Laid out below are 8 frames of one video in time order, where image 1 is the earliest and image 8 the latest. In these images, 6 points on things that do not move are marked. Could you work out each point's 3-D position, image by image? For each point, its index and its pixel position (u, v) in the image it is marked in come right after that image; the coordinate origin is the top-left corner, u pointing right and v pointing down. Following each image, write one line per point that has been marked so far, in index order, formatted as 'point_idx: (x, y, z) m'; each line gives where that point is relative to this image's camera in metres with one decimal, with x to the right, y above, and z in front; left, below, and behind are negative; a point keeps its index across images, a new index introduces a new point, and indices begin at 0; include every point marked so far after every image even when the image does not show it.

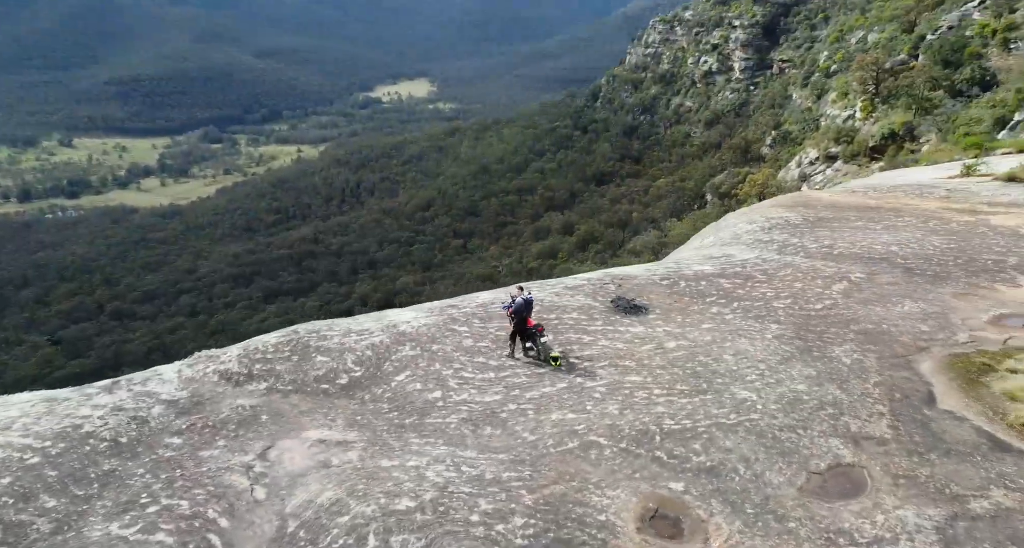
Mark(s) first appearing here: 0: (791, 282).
0: (+5.1, -0.2, +11.2) m
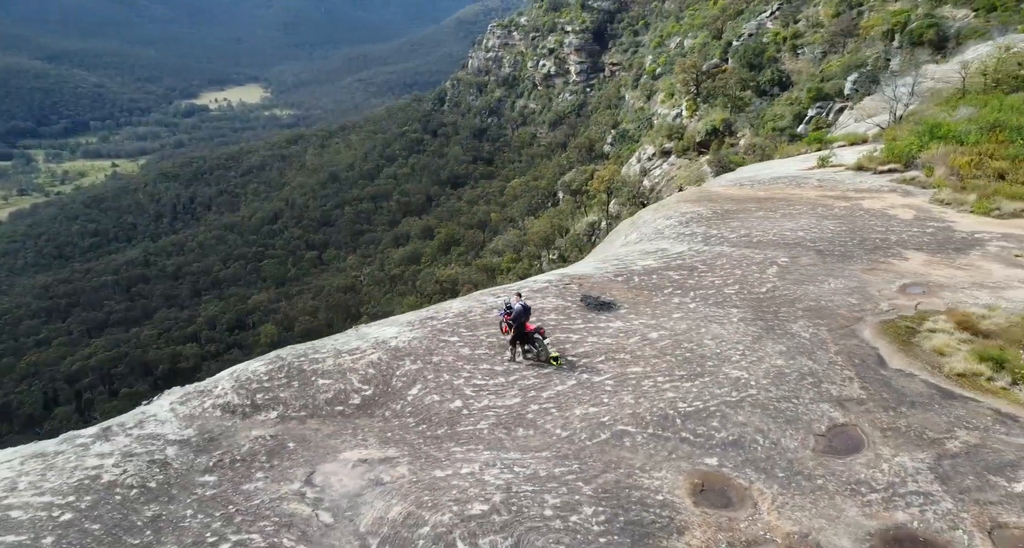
0: (+4.4, +0.1, +12.3) m
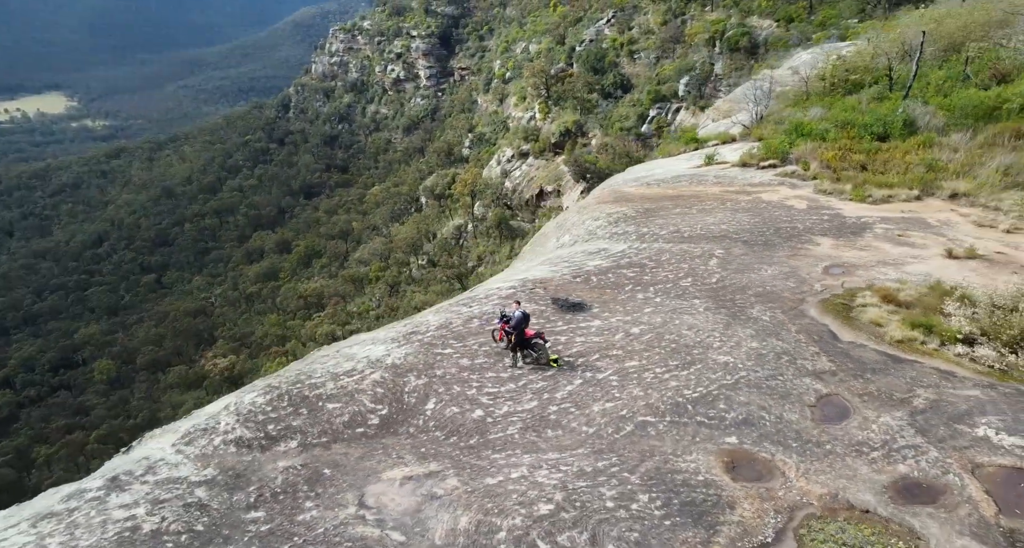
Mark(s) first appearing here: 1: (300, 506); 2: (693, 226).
0: (+3.6, +0.2, +13.1) m
1: (-2.0, -2.2, +5.8) m
2: (+5.0, +1.4, +17.1) m
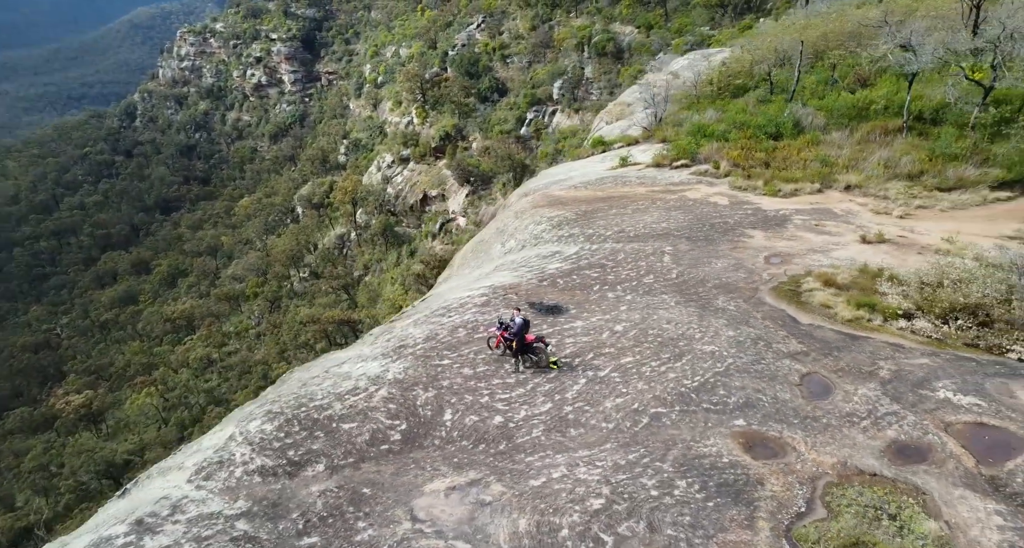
0: (+2.8, +0.3, +13.7) m
1: (-1.4, -2.4, +5.6) m
2: (+3.6, +1.4, +17.8) m
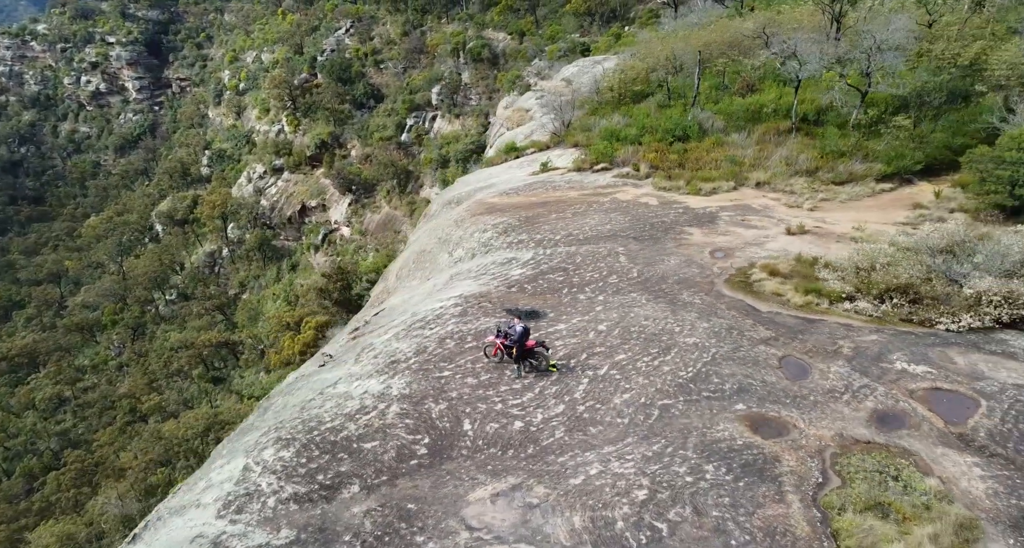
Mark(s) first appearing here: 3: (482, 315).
0: (+1.9, +0.2, +14.1) m
1: (-0.9, -2.5, +5.5) m
2: (+2.0, +1.4, +18.4) m
3: (-0.5, -0.8, +11.1) m
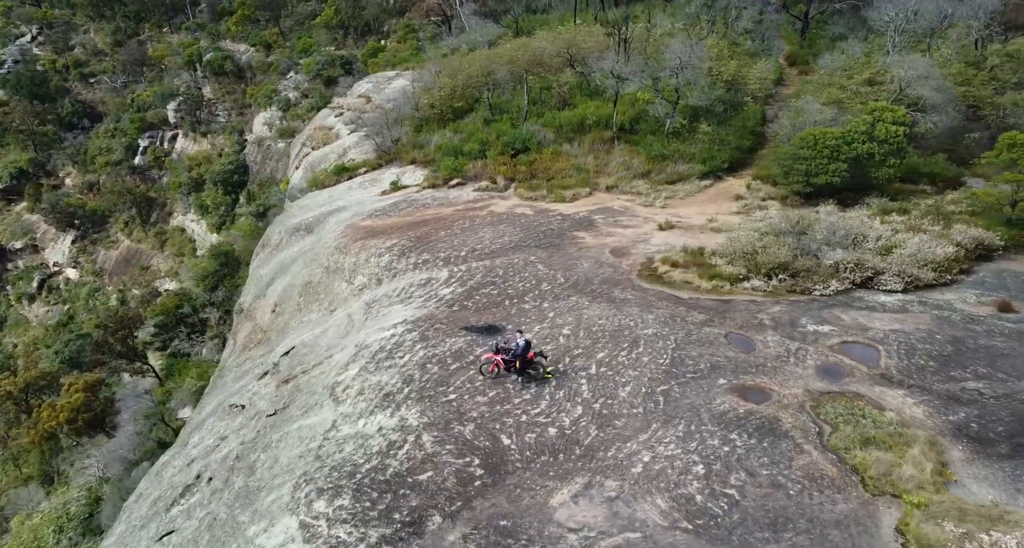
0: (+0.2, 0.0, +14.7) m
1: (+0.2, -2.7, +5.5) m
2: (-1.1, +1.0, +18.7) m
3: (-1.2, -1.1, +11.0) m
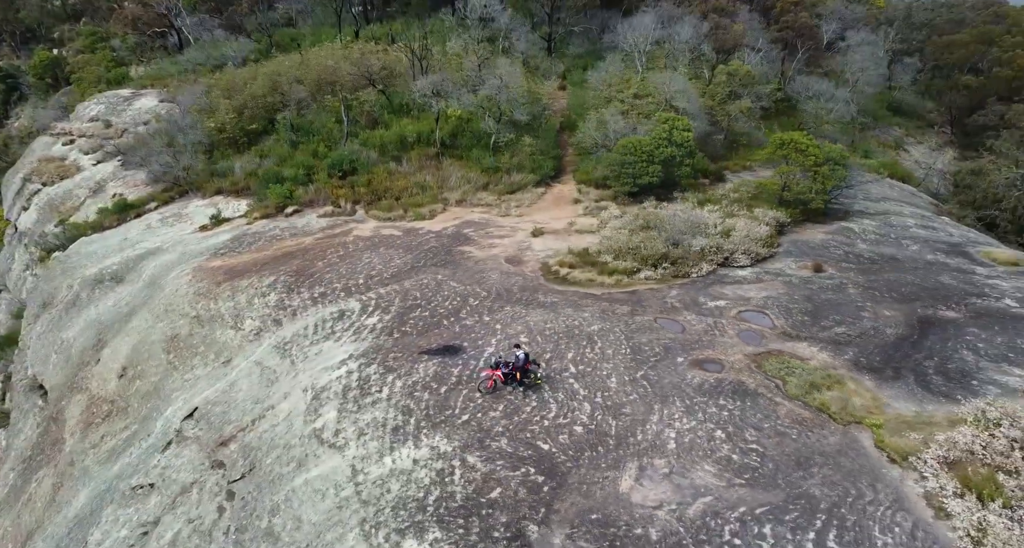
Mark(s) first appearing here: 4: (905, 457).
0: (-1.9, -0.5, +14.7) m
1: (+1.3, -2.7, +6.1) m
2: (-4.4, +0.2, +18.2) m
3: (-1.9, -1.6, +10.8) m
4: (+5.0, -2.3, +7.6) m
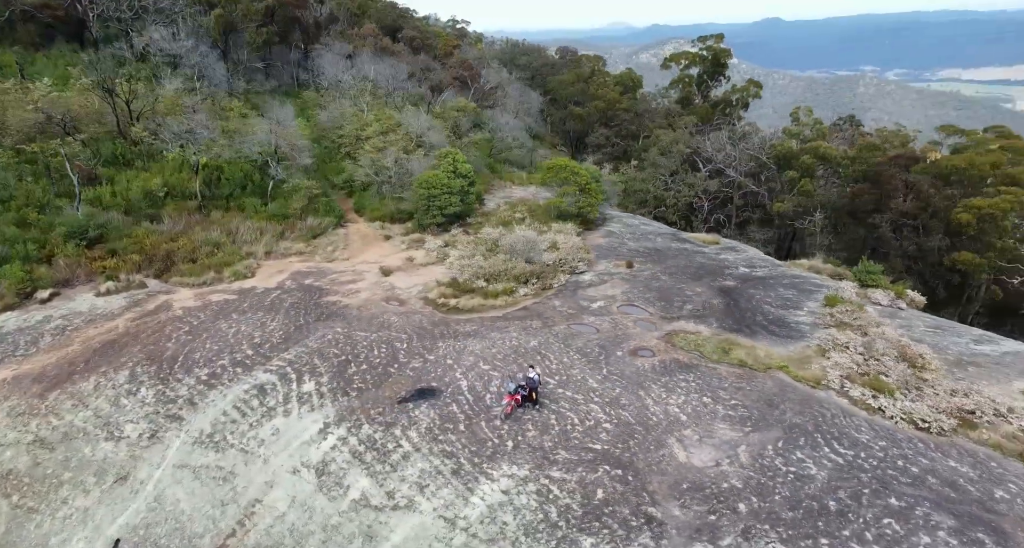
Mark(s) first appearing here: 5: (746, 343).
0: (-3.9, -1.8, +14.5) m
1: (+2.8, -2.8, +7.9) m
2: (-7.7, -1.8, +16.7) m
3: (-2.2, -2.6, +10.9) m
4: (+5.4, -1.9, +10.7) m
5: (+4.9, -1.4, +12.6) m
